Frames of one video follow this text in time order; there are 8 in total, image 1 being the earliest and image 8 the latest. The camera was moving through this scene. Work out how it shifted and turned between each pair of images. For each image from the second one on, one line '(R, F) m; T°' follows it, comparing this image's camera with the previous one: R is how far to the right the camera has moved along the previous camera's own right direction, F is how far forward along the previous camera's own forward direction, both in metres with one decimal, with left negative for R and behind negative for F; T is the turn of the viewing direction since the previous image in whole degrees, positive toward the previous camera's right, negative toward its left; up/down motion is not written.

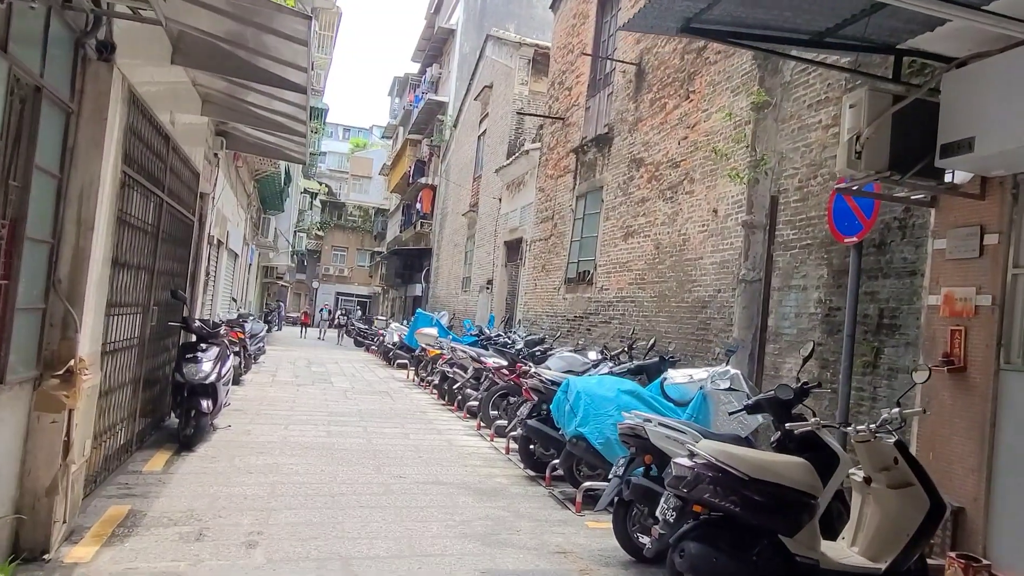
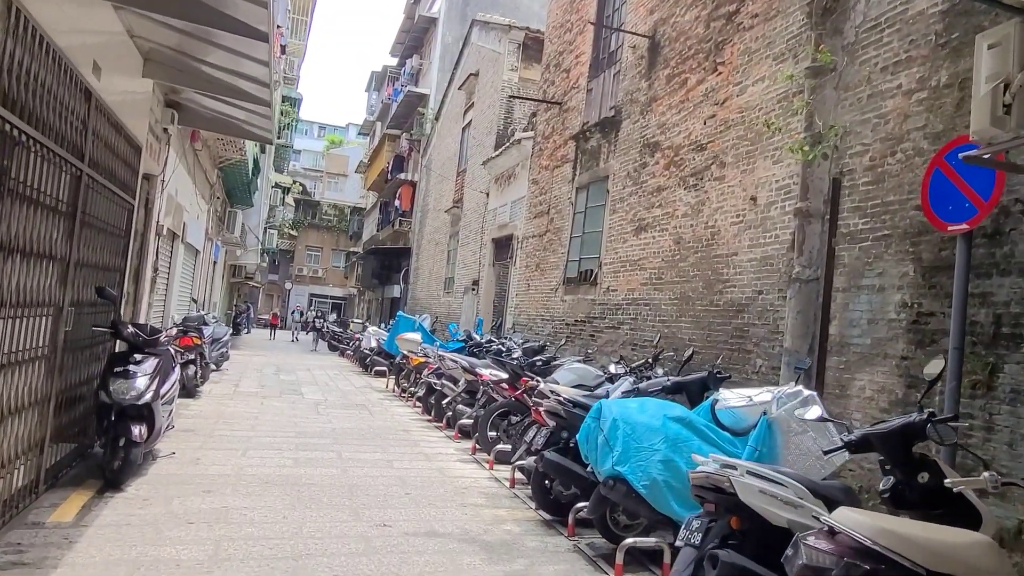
(-0.2, +1.2) m; +2°
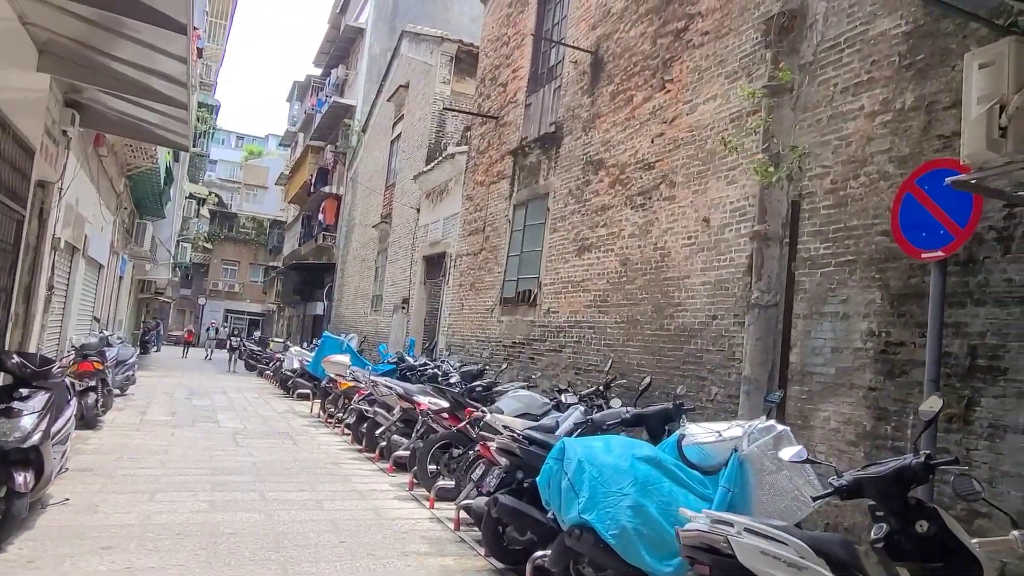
(-0.2, +0.4) m; +6°
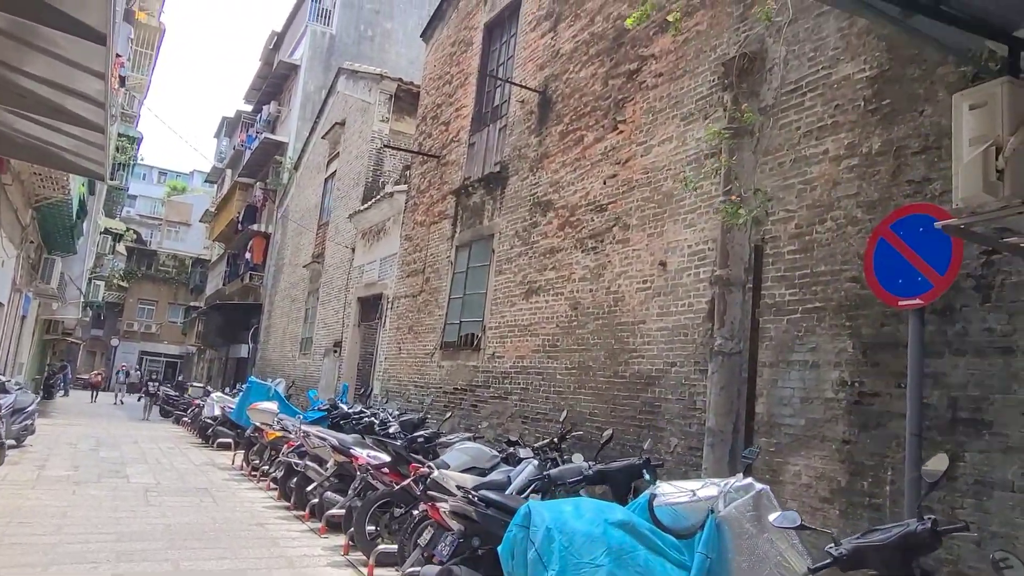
(-0.2, +0.4) m; +5°
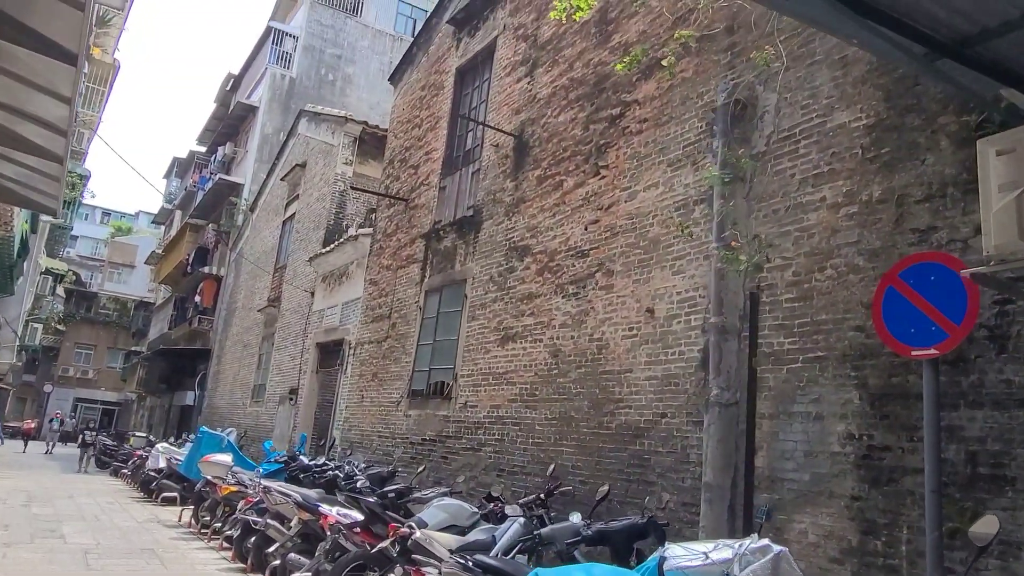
(-0.3, +0.3) m; +4°
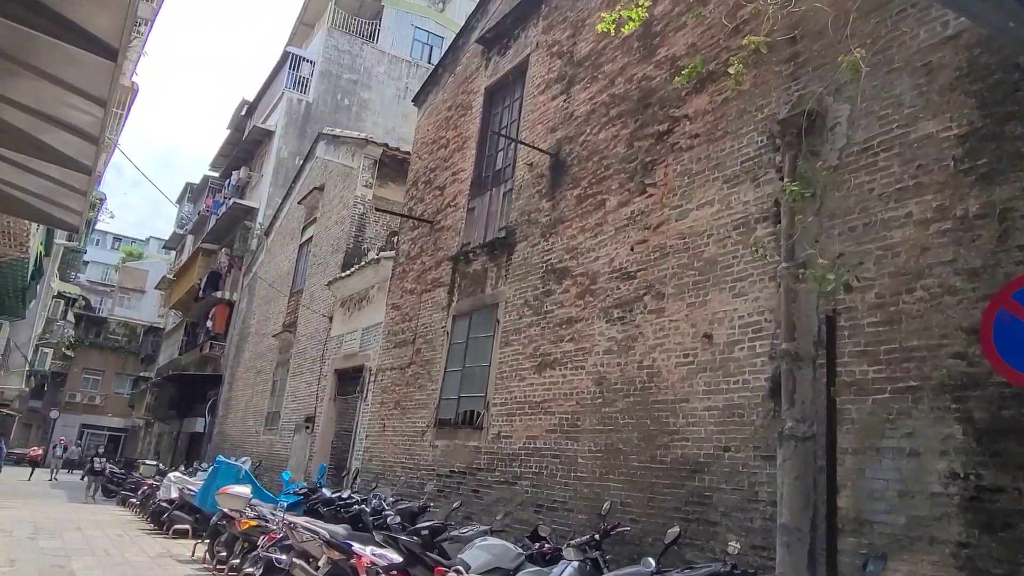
(-0.3, +0.4) m; 0°
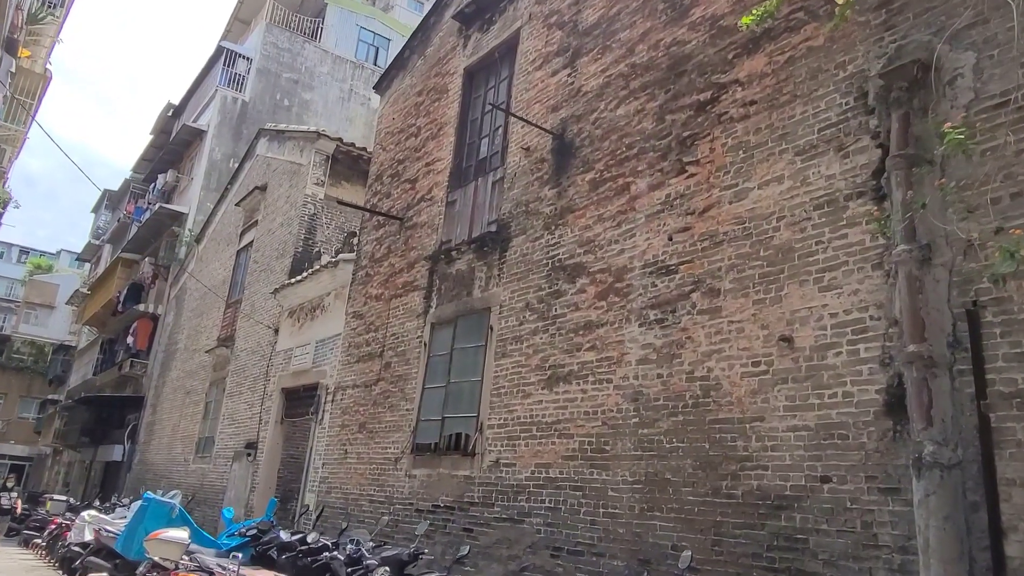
(-0.6, +1.2) m; +5°
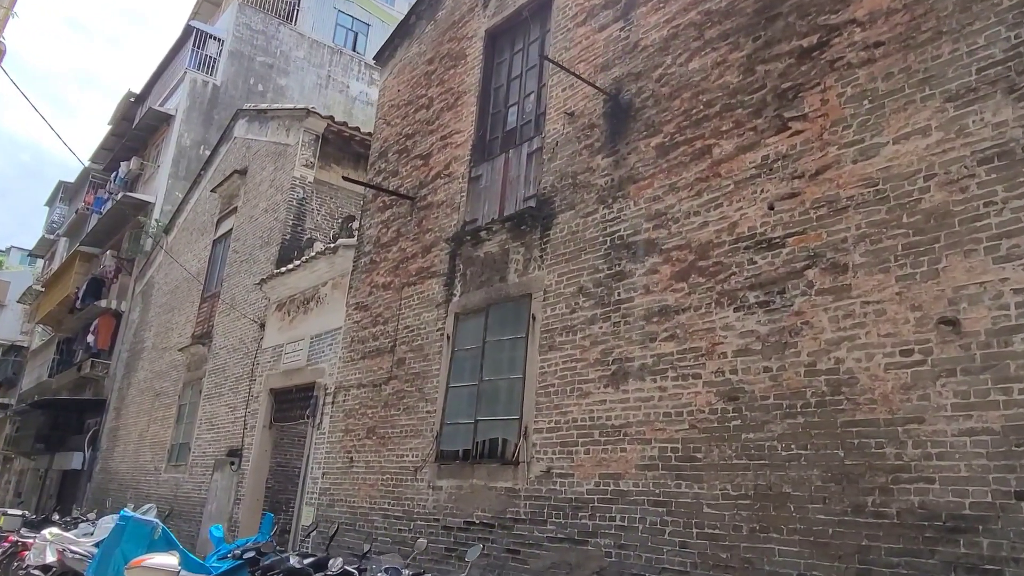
(-0.7, +0.9) m; +3°
